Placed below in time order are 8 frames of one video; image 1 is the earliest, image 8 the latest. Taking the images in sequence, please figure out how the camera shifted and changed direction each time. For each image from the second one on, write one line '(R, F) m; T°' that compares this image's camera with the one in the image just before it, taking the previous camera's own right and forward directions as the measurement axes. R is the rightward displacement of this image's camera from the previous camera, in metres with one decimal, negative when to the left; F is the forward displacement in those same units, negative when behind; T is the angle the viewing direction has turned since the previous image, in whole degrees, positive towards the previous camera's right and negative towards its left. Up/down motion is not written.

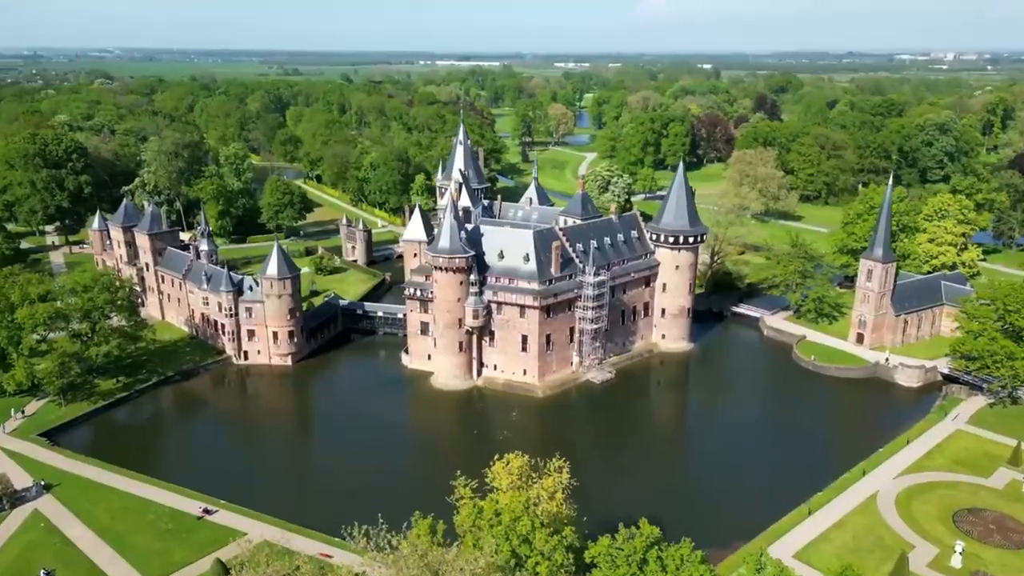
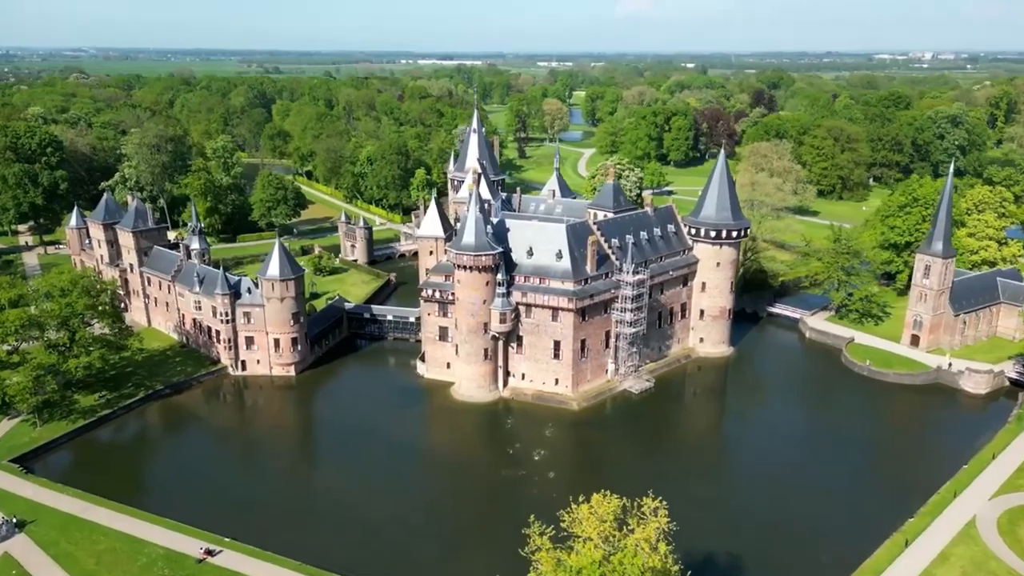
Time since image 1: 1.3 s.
(-3.7, +6.4) m; +1°
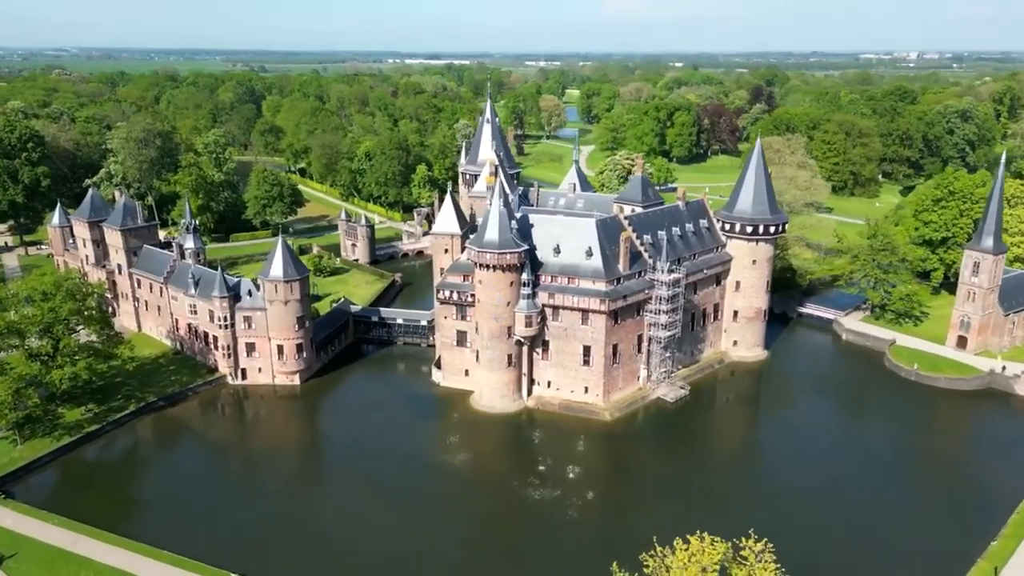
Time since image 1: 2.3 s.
(-2.7, +4.6) m; +1°
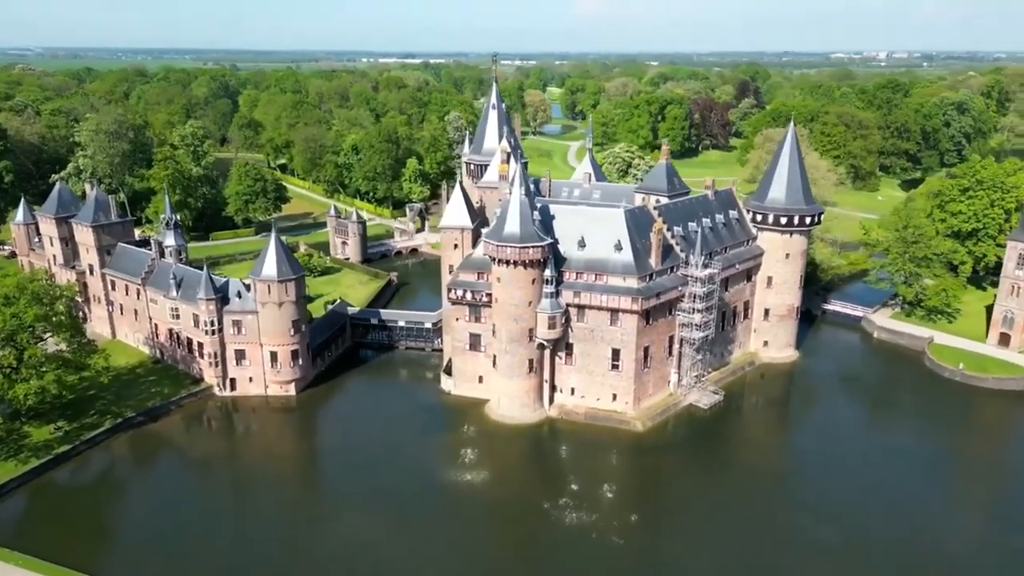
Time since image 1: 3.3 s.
(-2.9, +5.0) m; +2°
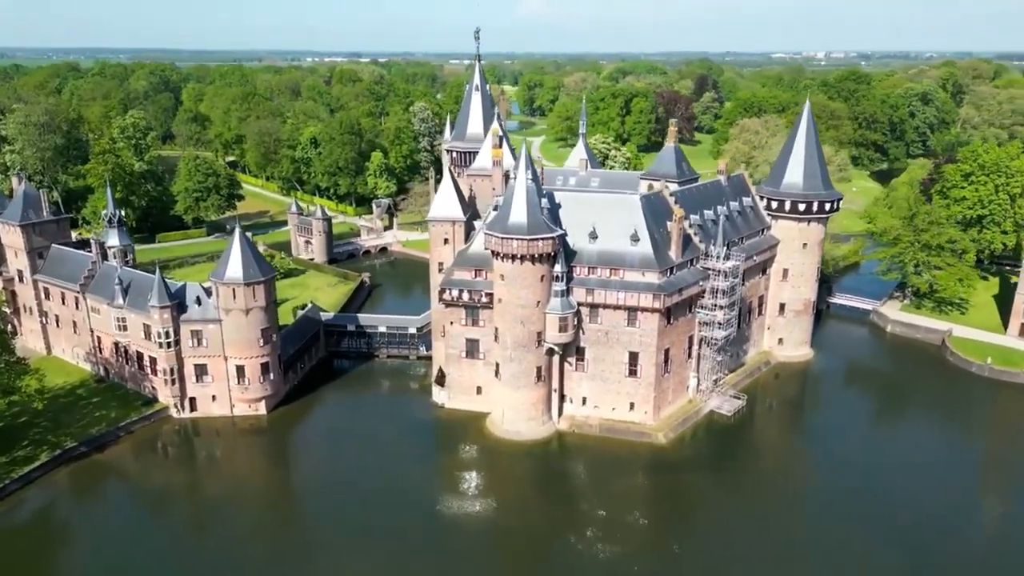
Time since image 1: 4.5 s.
(-3.0, +5.7) m; +4°
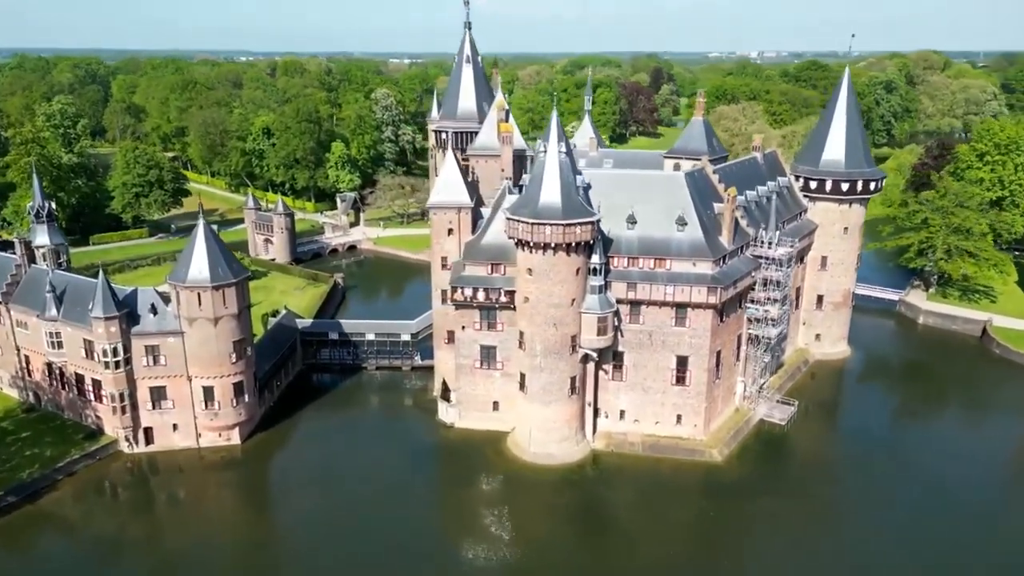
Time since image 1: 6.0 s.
(-3.9, +6.9) m; +4°
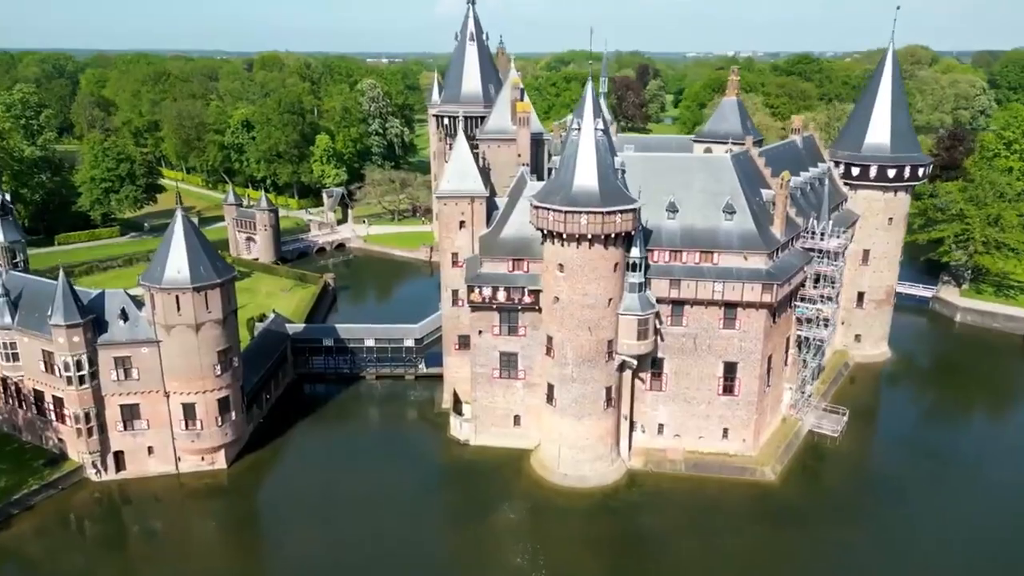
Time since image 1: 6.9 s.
(-2.0, +4.5) m; +2°
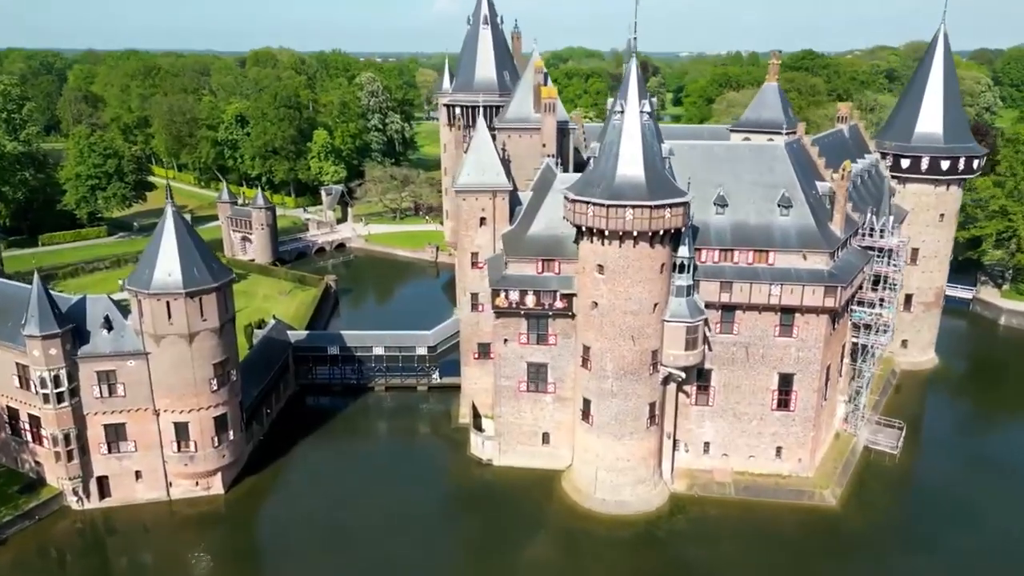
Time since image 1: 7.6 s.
(-1.4, +3.3) m; +1°
